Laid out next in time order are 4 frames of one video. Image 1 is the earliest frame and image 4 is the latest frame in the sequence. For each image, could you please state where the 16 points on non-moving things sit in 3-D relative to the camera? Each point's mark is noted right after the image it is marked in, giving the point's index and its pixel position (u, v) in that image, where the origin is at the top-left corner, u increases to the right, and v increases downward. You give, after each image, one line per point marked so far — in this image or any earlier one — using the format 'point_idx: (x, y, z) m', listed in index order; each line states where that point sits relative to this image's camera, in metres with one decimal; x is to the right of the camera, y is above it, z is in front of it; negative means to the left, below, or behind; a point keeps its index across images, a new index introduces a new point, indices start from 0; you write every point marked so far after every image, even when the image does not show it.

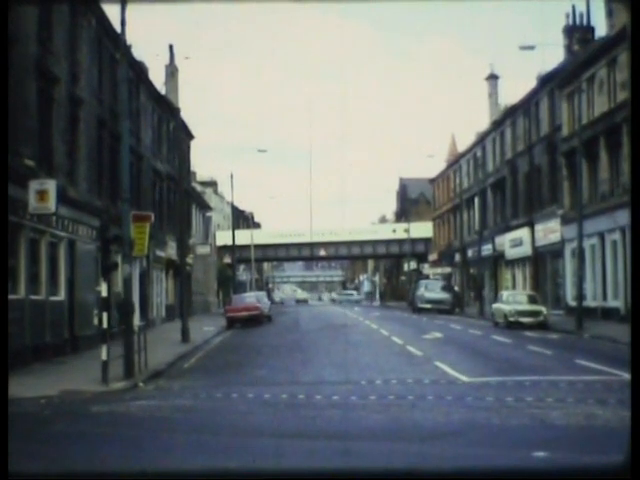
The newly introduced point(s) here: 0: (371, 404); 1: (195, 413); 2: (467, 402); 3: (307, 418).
0: (+0.9, -3.0, +19.9) m
1: (-2.3, -3.1, +19.3) m
2: (+2.7, -3.0, +19.8) m
3: (-0.2, -3.1, +18.7) m
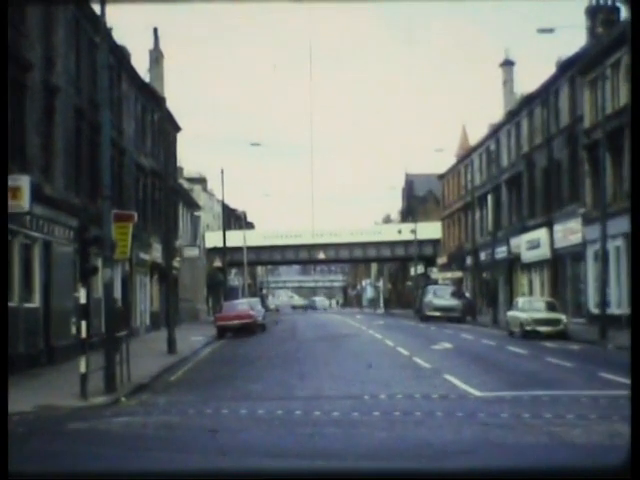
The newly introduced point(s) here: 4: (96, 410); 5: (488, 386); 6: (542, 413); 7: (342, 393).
0: (+0.9, -3.0, +17.9) m
1: (-2.3, -3.1, +17.3) m
2: (+2.7, -3.0, +17.9) m
3: (-0.3, -3.1, +16.7) m
4: (-4.0, -3.0, +19.2) m
5: (+3.1, -2.7, +19.9) m
6: (+3.7, -2.9, +18.0) m
7: (+0.4, -2.8, +20.0) m
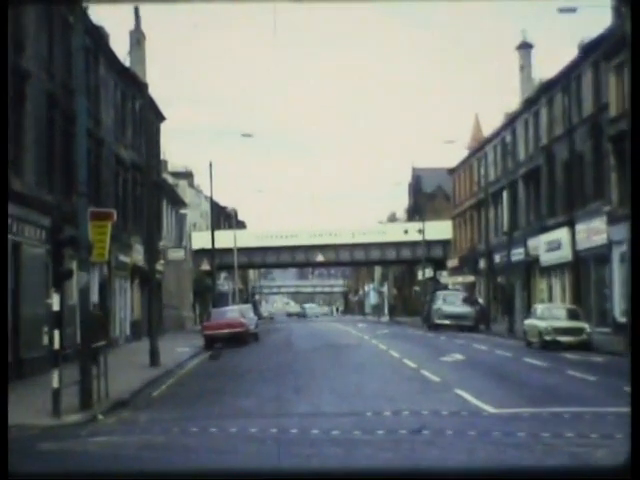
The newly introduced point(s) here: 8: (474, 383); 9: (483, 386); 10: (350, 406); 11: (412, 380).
0: (+0.9, -3.0, +15.9) m
1: (-2.3, -3.1, +15.3) m
2: (+2.6, -3.0, +15.9) m
3: (-0.3, -3.1, +14.7) m
4: (-4.1, -3.0, +17.2) m
5: (+3.1, -2.7, +17.9) m
6: (+3.7, -2.9, +16.0) m
7: (+0.4, -2.8, +18.0) m
8: (+2.7, -2.5, +19.0) m
9: (+2.8, -2.6, +18.7) m
10: (+0.5, -2.8, +18.2) m
11: (+1.7, -2.5, +19.3) m
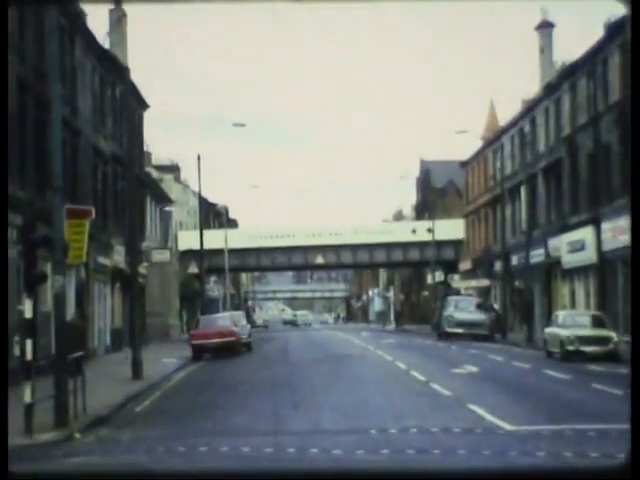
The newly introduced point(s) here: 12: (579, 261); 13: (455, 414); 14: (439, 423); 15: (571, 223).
0: (+0.9, -3.0, +14.2) m
1: (-2.3, -3.1, +13.5) m
2: (+2.6, -2.9, +14.1) m
3: (-0.3, -3.0, +12.9) m
4: (-4.1, -3.0, +15.4) m
5: (+3.1, -2.7, +16.1) m
6: (+3.7, -2.9, +14.2) m
7: (+0.4, -2.8, +16.2) m
8: (+2.7, -2.5, +17.2) m
9: (+2.8, -2.6, +16.9) m
10: (+0.5, -2.8, +16.4) m
11: (+1.7, -2.5, +17.5) m
12: (+4.3, -0.3, +17.5) m
13: (+2.1, -2.7, +16.5) m
14: (+1.8, -2.8, +16.3) m
15: (+4.1, +0.3, +17.4) m
